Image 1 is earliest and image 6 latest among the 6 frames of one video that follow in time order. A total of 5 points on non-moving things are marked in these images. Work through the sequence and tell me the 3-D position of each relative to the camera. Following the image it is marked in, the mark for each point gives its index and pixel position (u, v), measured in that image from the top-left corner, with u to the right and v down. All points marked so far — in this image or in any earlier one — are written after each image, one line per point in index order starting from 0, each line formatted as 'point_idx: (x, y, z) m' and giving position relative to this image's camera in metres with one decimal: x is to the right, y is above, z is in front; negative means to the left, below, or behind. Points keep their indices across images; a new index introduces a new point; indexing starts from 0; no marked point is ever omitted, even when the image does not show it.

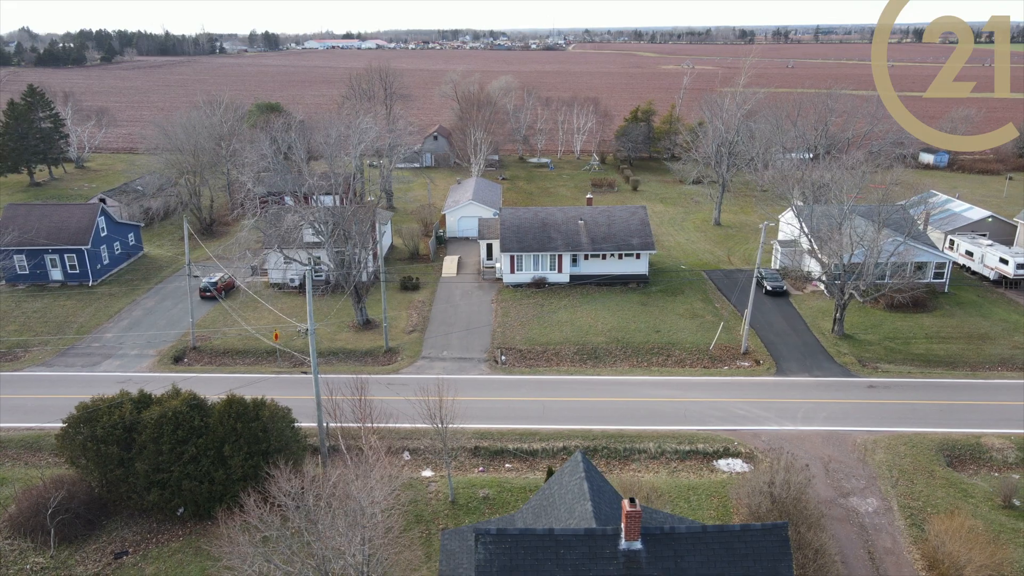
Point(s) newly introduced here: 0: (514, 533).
0: (0.0, -3.7, +11.0) m
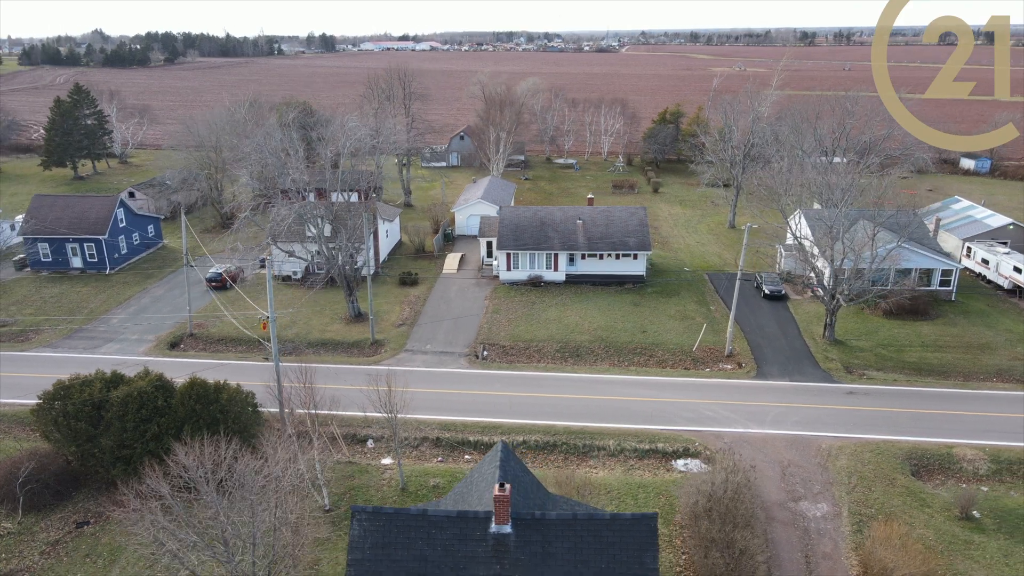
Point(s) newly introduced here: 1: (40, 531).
0: (-1.9, -3.5, +11.4) m
1: (-11.6, -6.0, +18.2) m
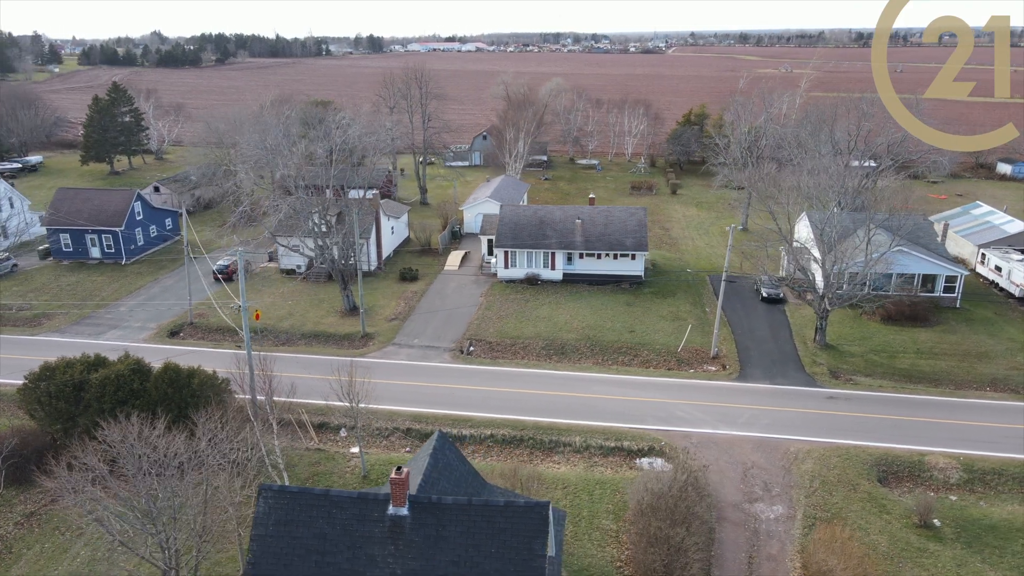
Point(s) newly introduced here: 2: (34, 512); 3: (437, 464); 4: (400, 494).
0: (-3.5, -3.3, +11.9) m
1: (-12.9, -5.6, +19.2) m
2: (-12.2, -5.7, +18.9) m
3: (-1.5, -3.6, +14.9) m
4: (-1.8, -3.2, +11.6) m
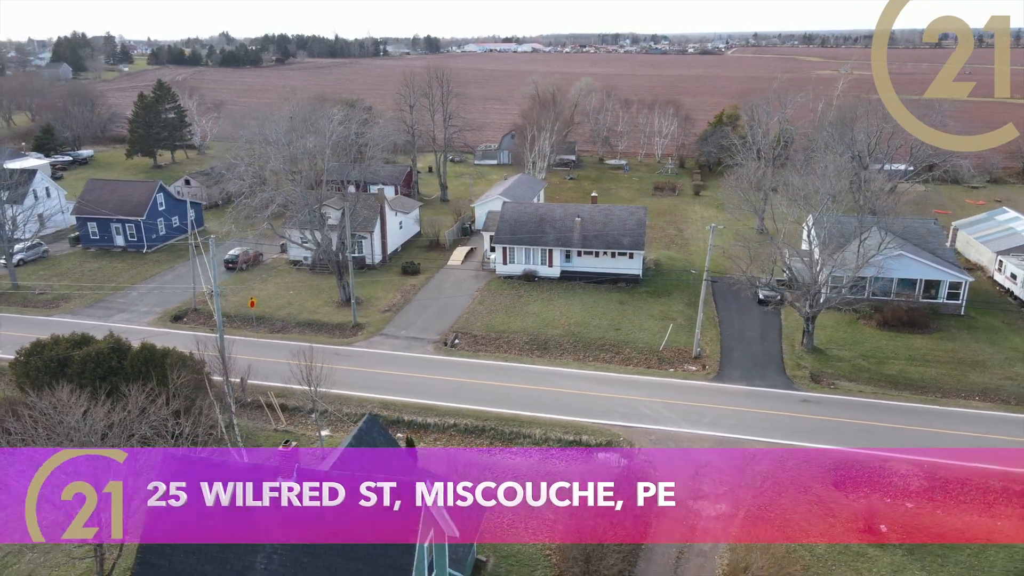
0: (-5.5, -2.9, +12.6) m
1: (-14.3, -5.1, +20.6) m
2: (-13.7, -5.2, +20.2) m
3: (-3.3, -3.3, +15.5) m
4: (-3.7, -2.9, +12.2) m
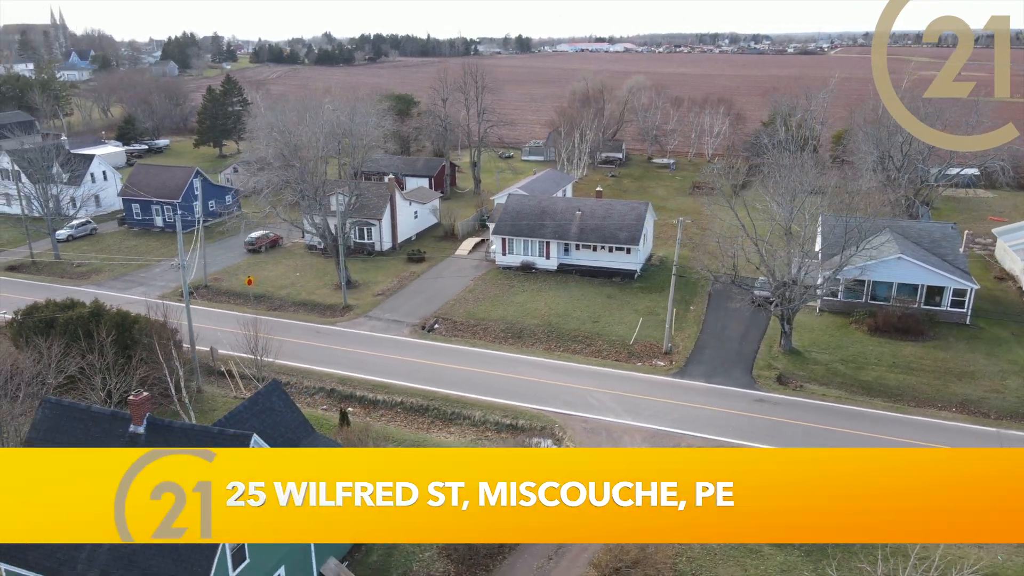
0: (-8.4, -2.2, +14.0) m
1: (-16.3, -4.0, +23.0) m
2: (-15.7, -4.1, +22.5) m
3: (-5.9, -2.7, +16.5) m
4: (-6.8, -2.3, +13.3) m
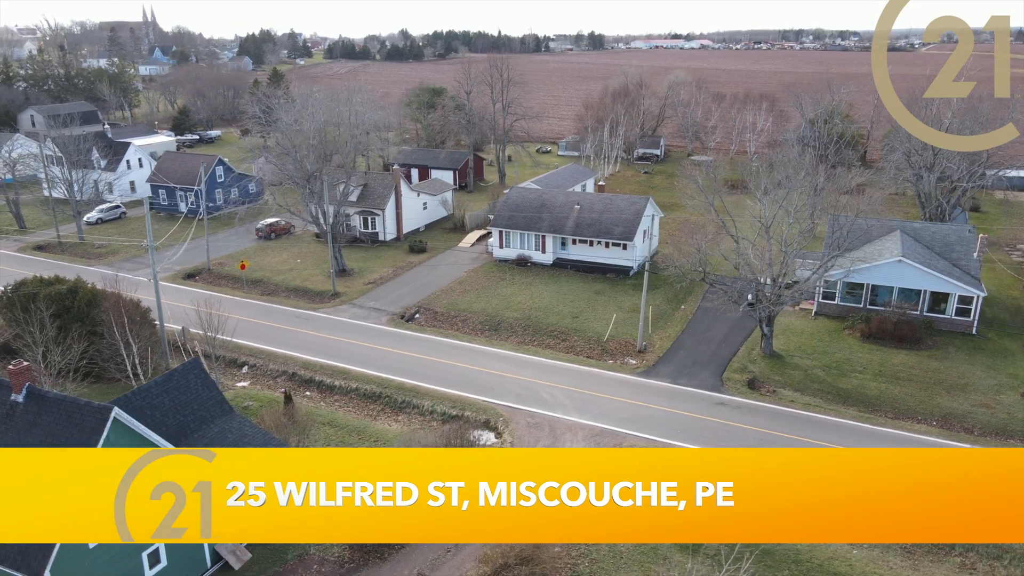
0: (-10.8, -1.6, +14.6) m
1: (-17.8, -3.1, +24.3) m
2: (-17.3, -3.3, +23.8) m
3: (-8.1, -2.2, +16.9) m
4: (-9.2, -1.7, +13.8) m
